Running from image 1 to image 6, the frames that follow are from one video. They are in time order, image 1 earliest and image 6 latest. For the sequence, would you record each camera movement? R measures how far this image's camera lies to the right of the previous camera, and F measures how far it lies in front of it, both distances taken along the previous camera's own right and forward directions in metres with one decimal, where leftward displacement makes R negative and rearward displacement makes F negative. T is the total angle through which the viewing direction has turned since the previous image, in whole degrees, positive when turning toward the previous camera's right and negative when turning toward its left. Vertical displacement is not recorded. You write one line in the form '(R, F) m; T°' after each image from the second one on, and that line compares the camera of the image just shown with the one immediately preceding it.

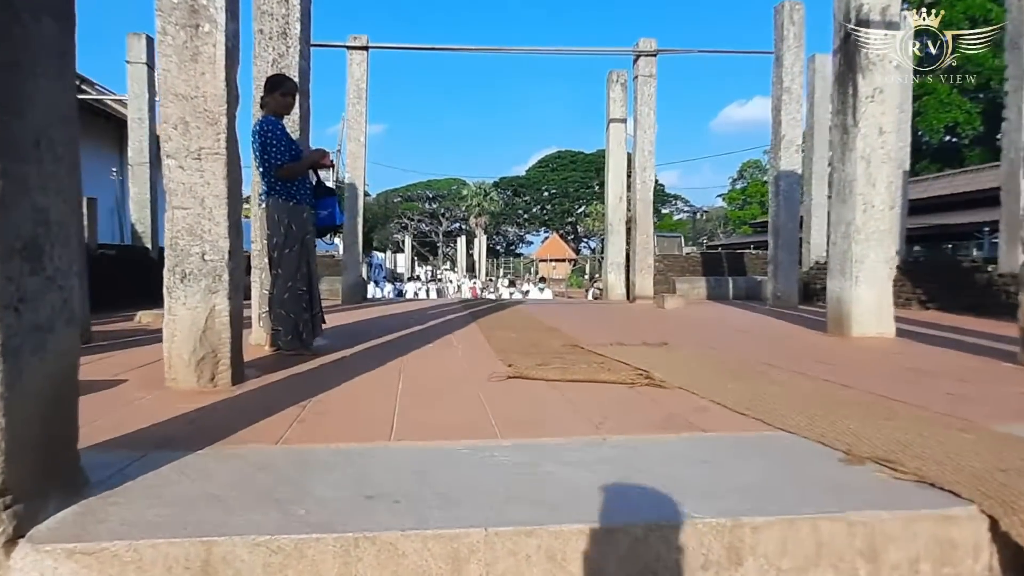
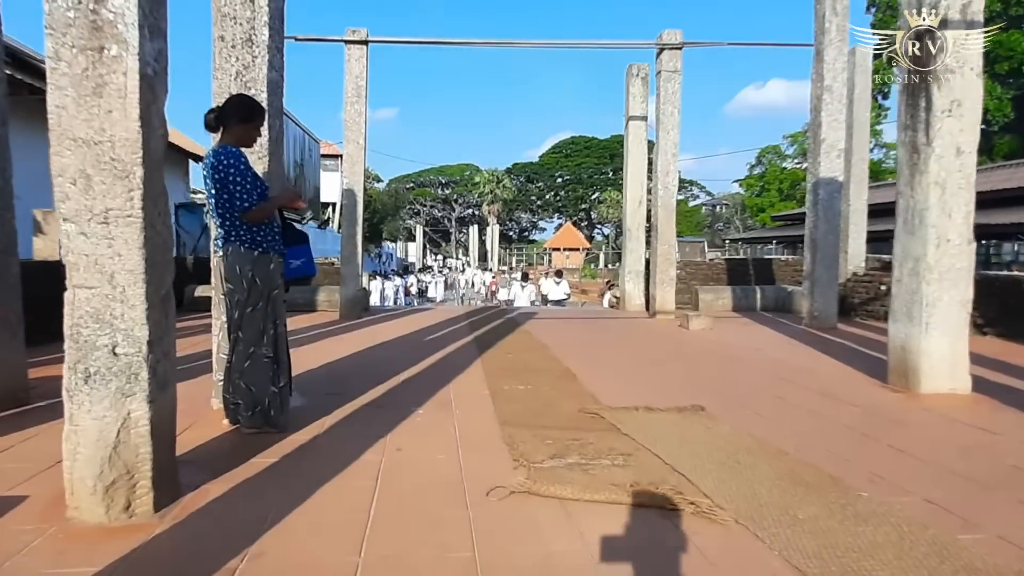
(0.0, +0.7) m; -1°
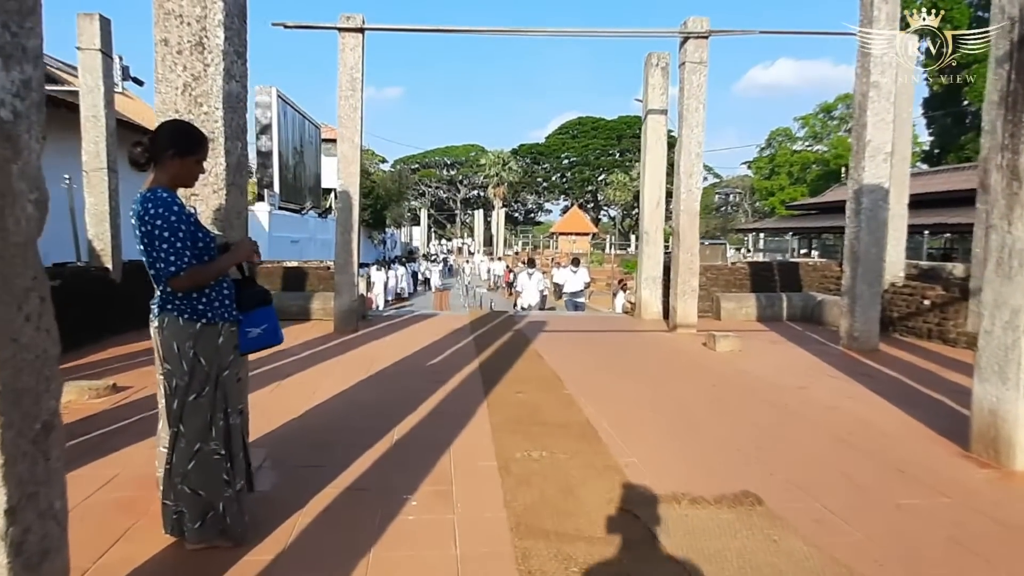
(0.0, +0.7) m; 0°
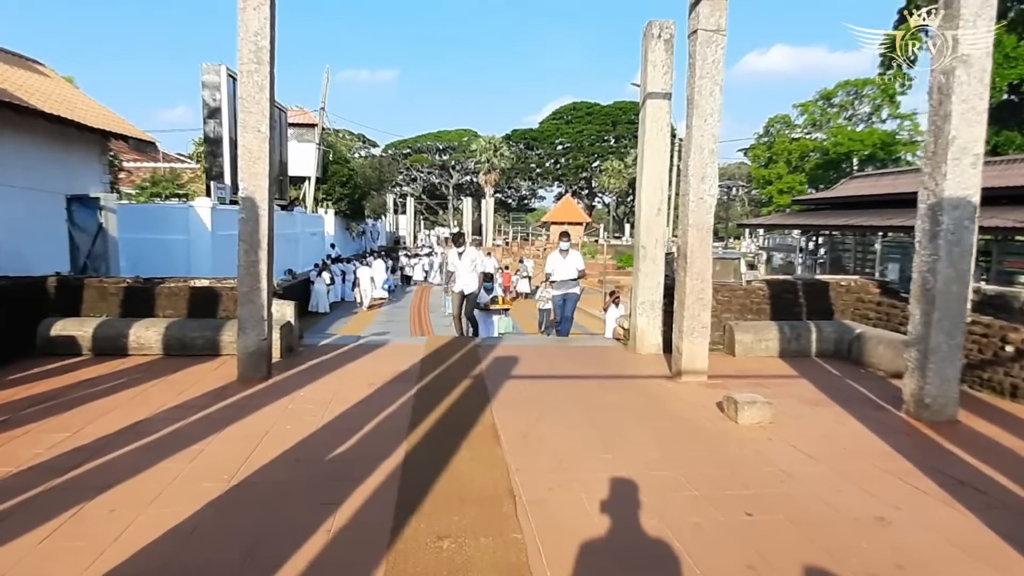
(+0.4, +2.0) m; +1°
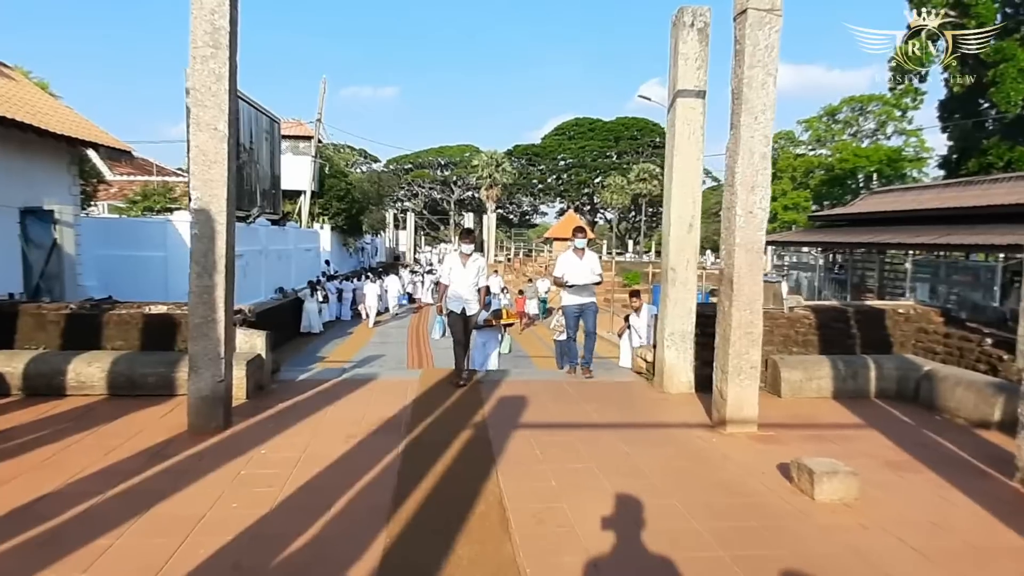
(-0.1, +1.1) m; 0°
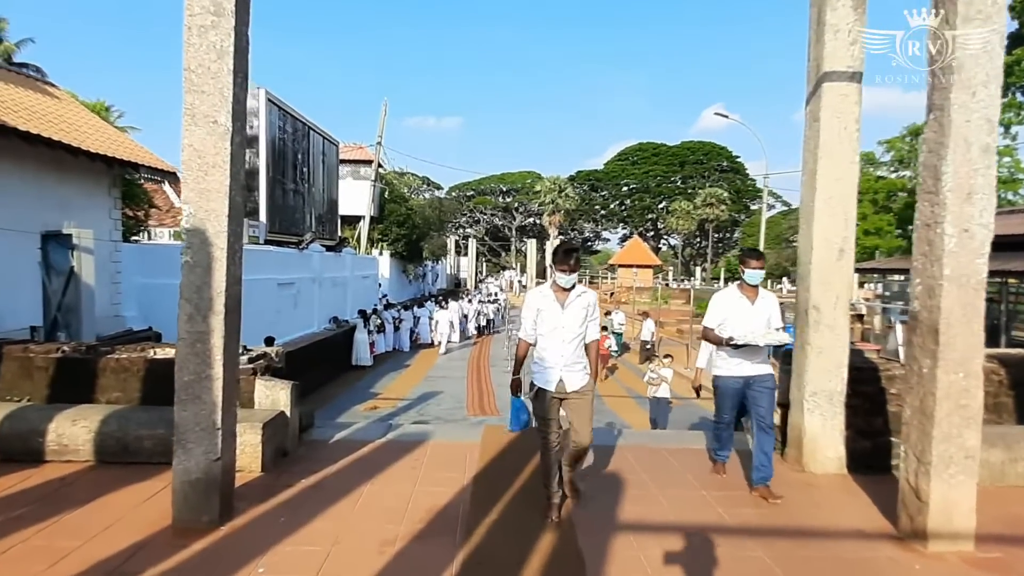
(-0.2, +1.5) m; -5°
